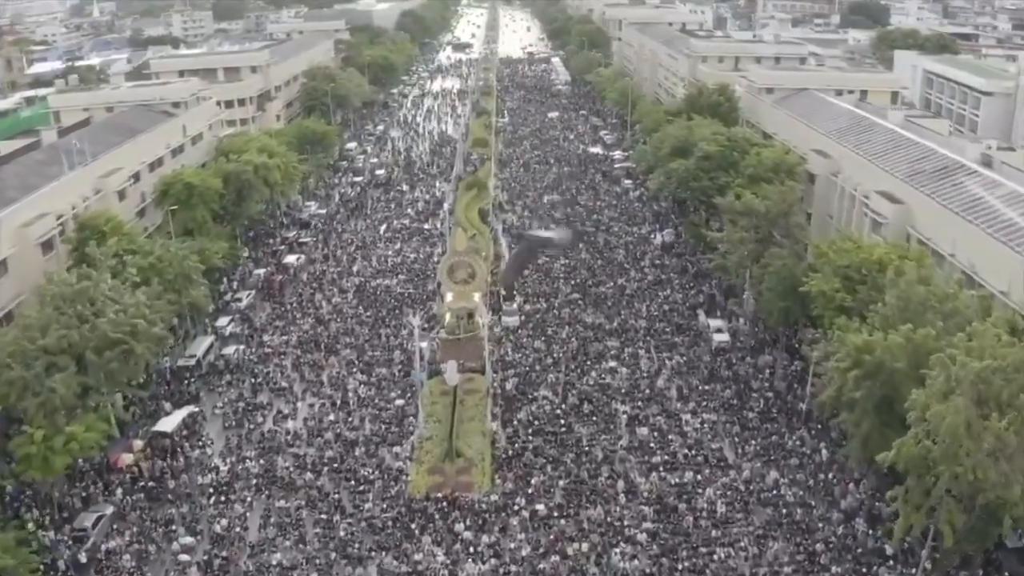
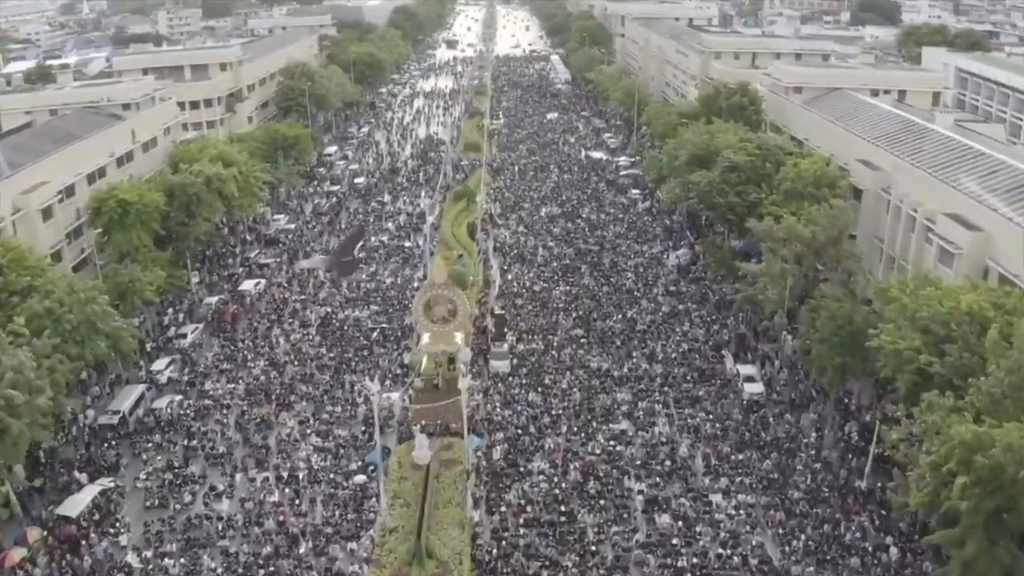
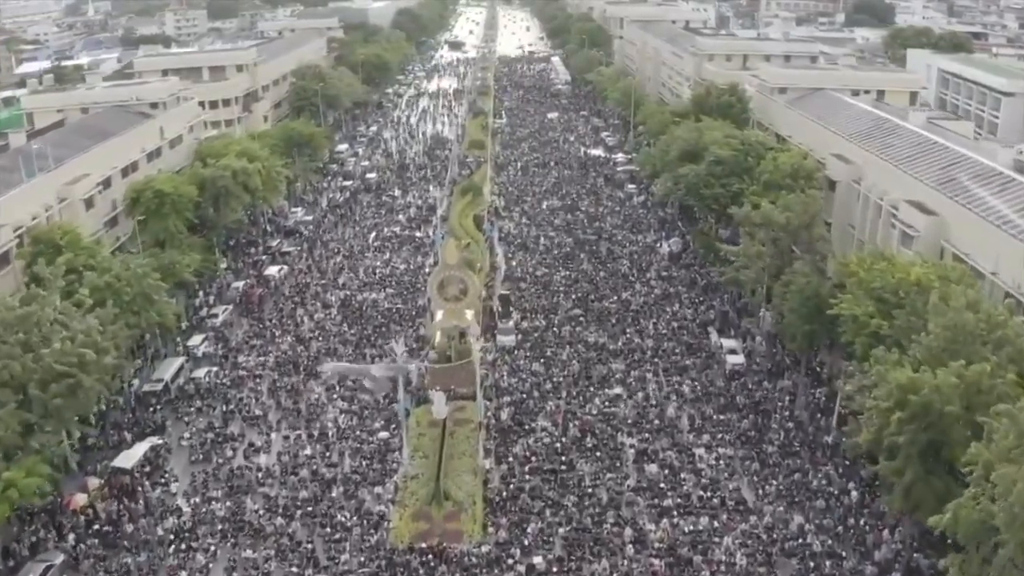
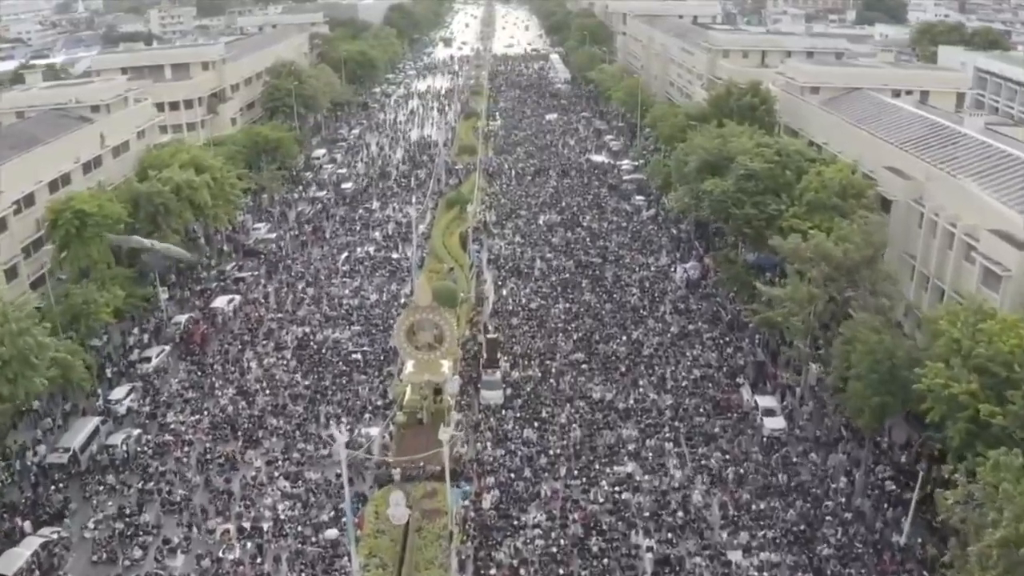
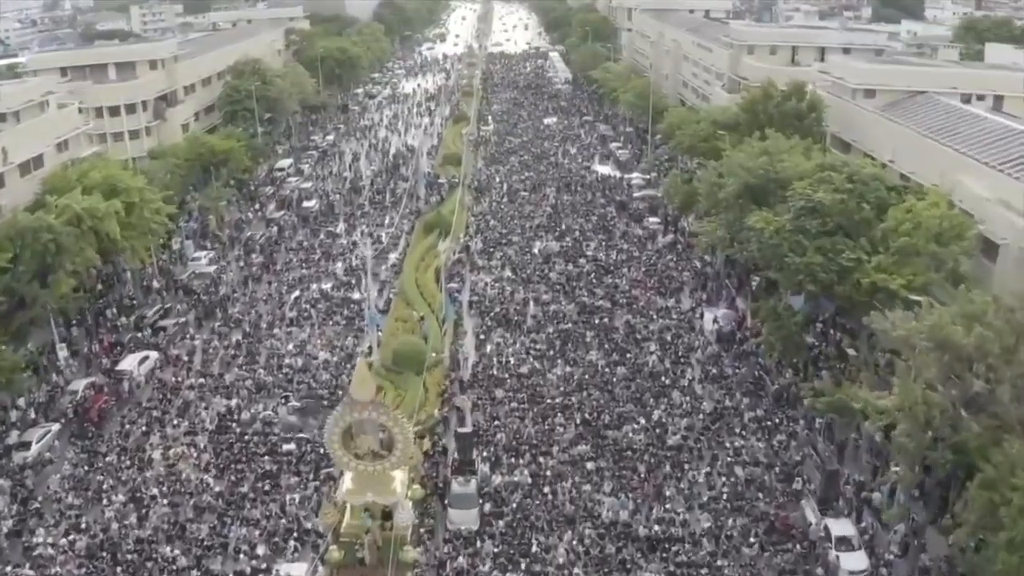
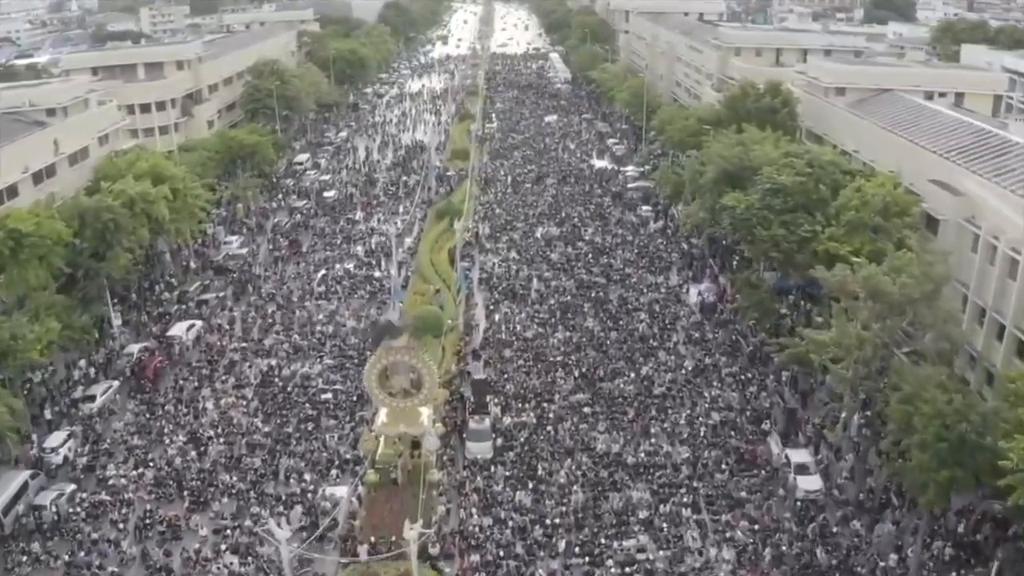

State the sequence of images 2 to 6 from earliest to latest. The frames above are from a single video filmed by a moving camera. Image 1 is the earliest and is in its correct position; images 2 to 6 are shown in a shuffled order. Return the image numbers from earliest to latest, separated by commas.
3, 2, 4, 6, 5
